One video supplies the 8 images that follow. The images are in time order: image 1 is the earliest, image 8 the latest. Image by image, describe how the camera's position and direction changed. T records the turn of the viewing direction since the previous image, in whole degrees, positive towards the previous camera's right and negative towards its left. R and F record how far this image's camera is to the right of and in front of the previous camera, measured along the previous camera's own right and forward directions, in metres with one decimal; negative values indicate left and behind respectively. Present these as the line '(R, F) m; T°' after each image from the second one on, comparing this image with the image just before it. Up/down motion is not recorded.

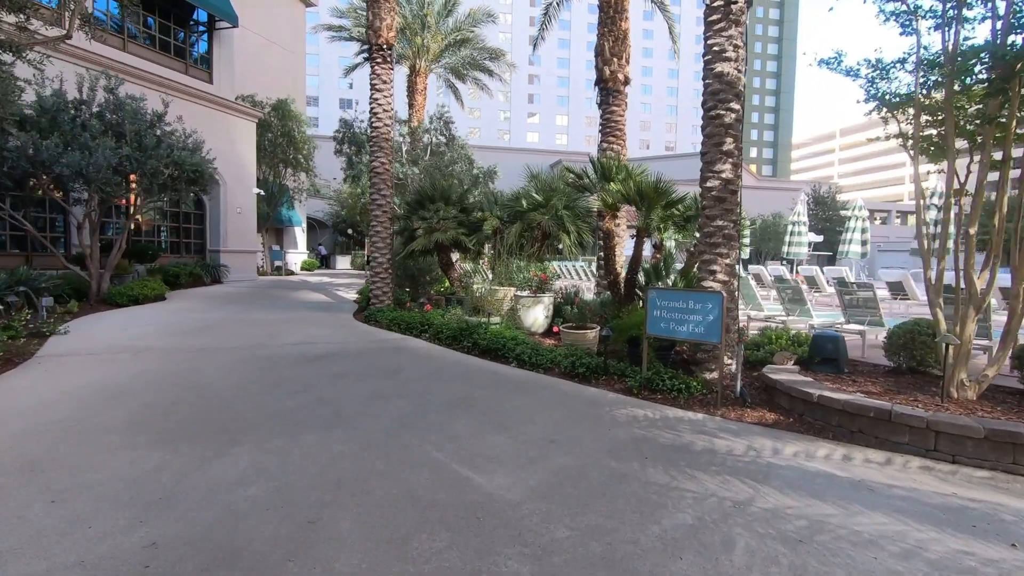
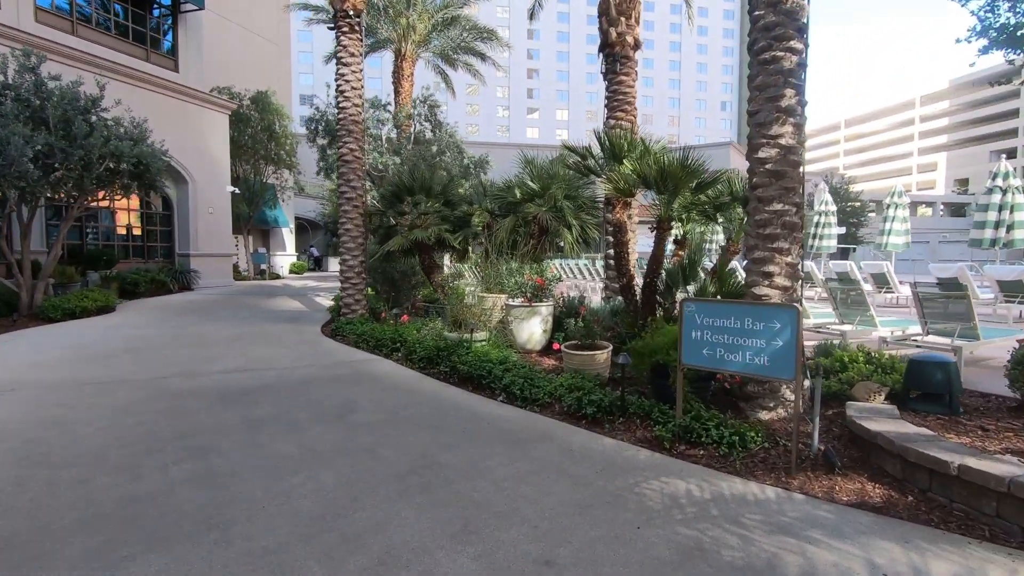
(+0.2, +1.7) m; 0°
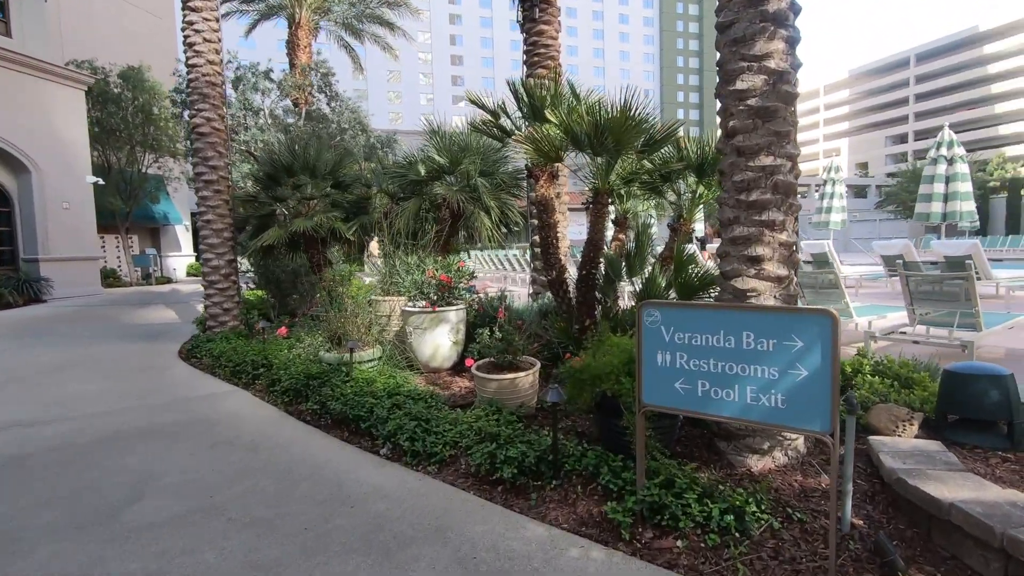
(+0.4, +1.6) m; +7°
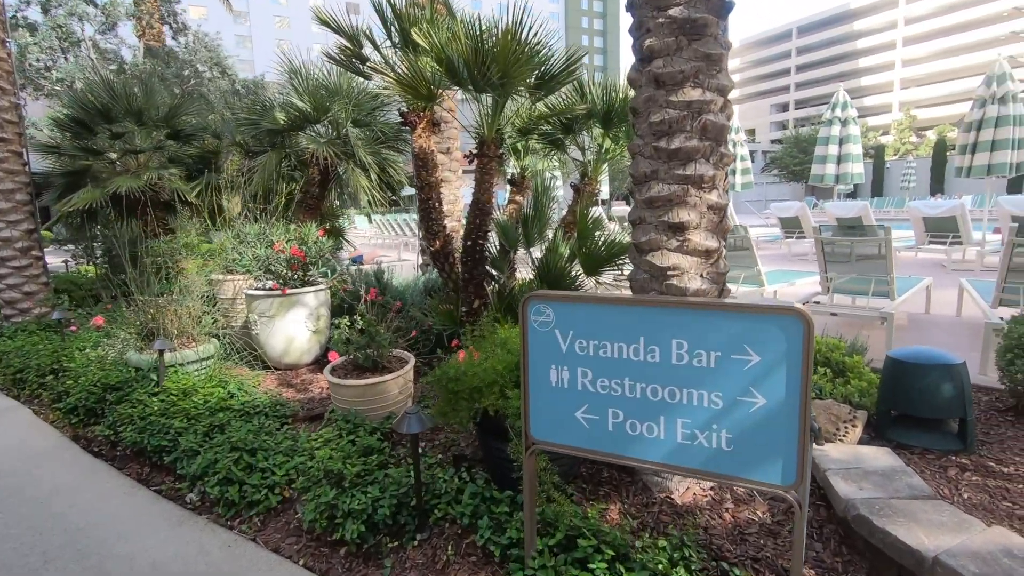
(+0.3, +0.9) m; +9°
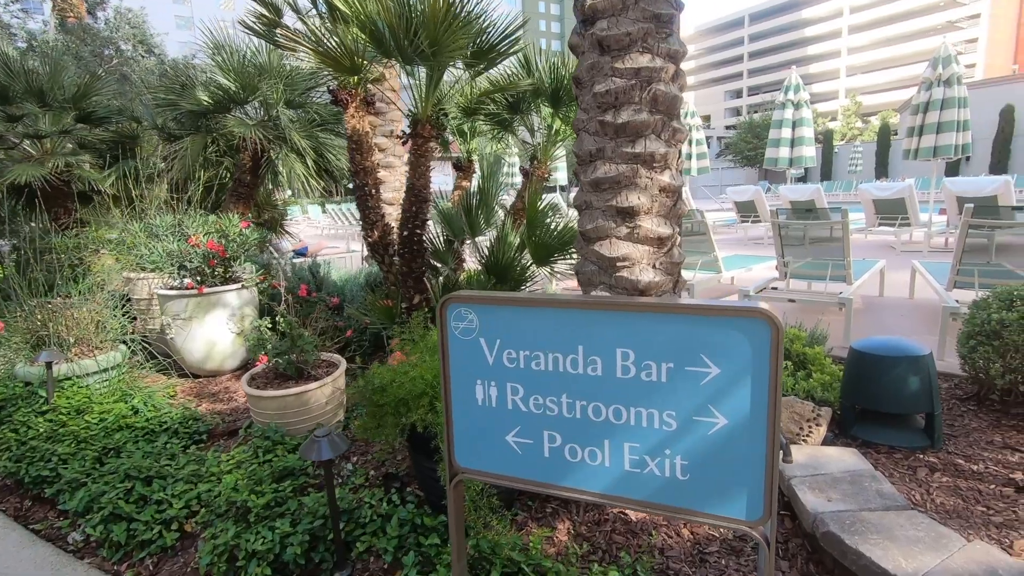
(+0.1, +0.3) m; +4°
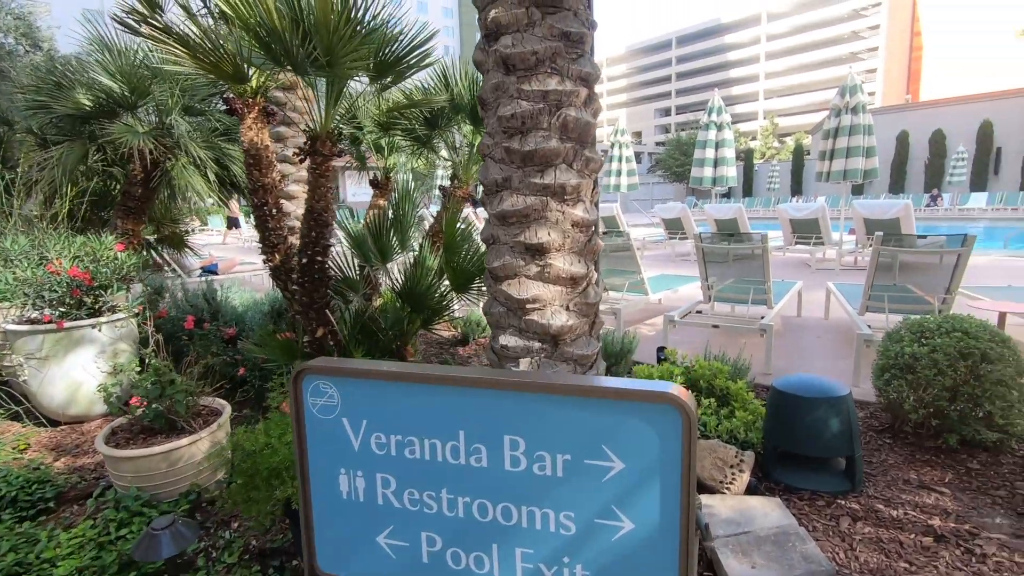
(+0.2, +0.2) m; +6°
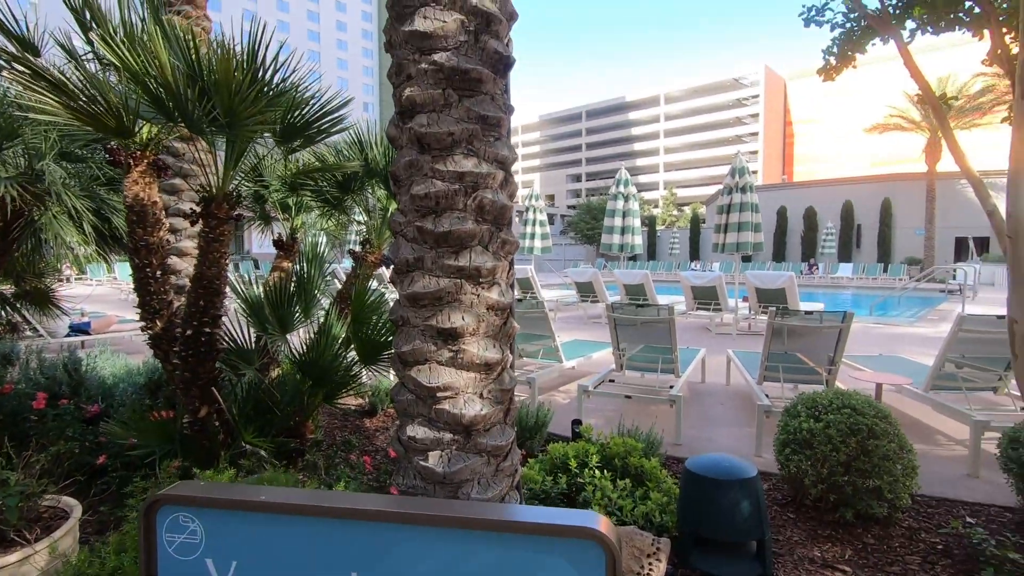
(0.0, +0.1) m; +9°
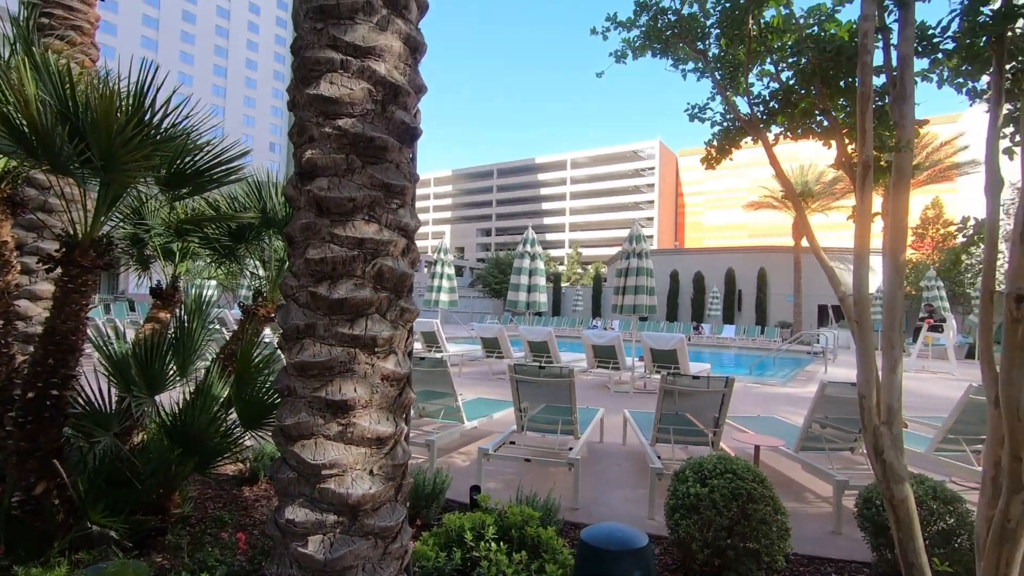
(0.0, 0.0) m; +10°
